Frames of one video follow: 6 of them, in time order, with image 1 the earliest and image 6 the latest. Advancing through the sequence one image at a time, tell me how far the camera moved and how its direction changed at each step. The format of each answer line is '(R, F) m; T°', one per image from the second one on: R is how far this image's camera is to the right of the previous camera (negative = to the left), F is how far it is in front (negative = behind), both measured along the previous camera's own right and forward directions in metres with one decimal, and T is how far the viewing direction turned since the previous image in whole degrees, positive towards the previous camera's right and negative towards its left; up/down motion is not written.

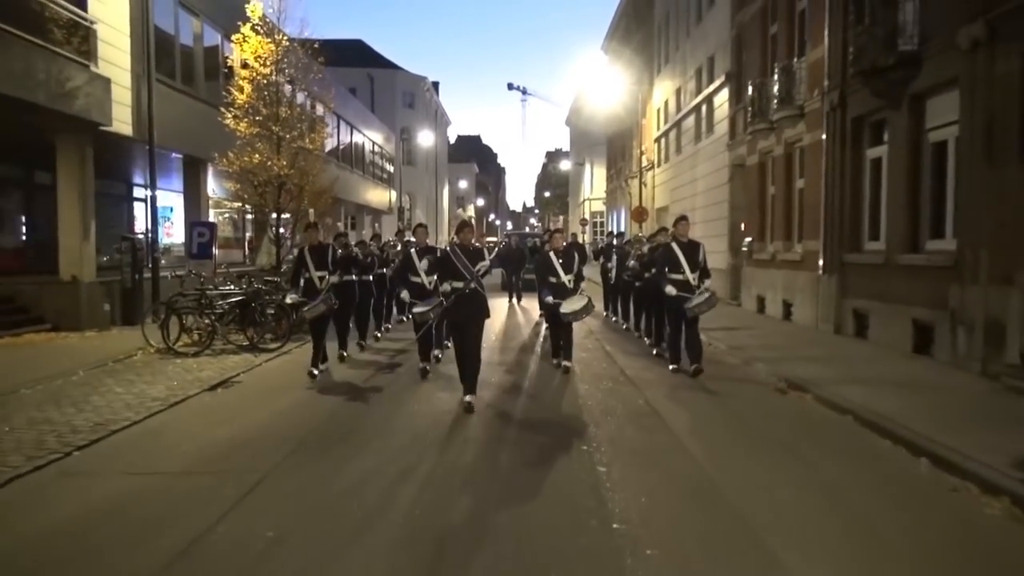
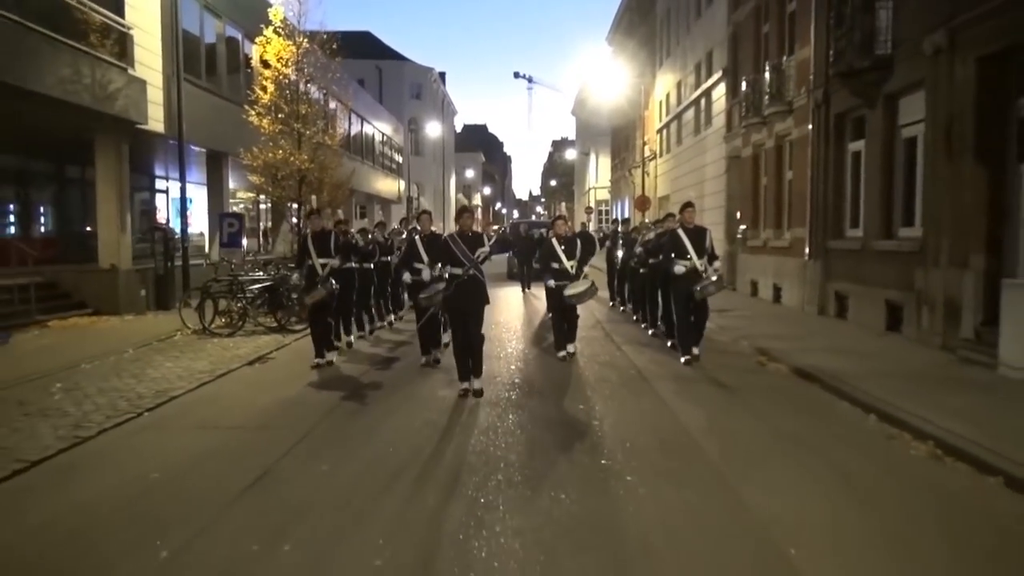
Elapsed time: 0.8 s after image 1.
(0.0, -1.2) m; 0°
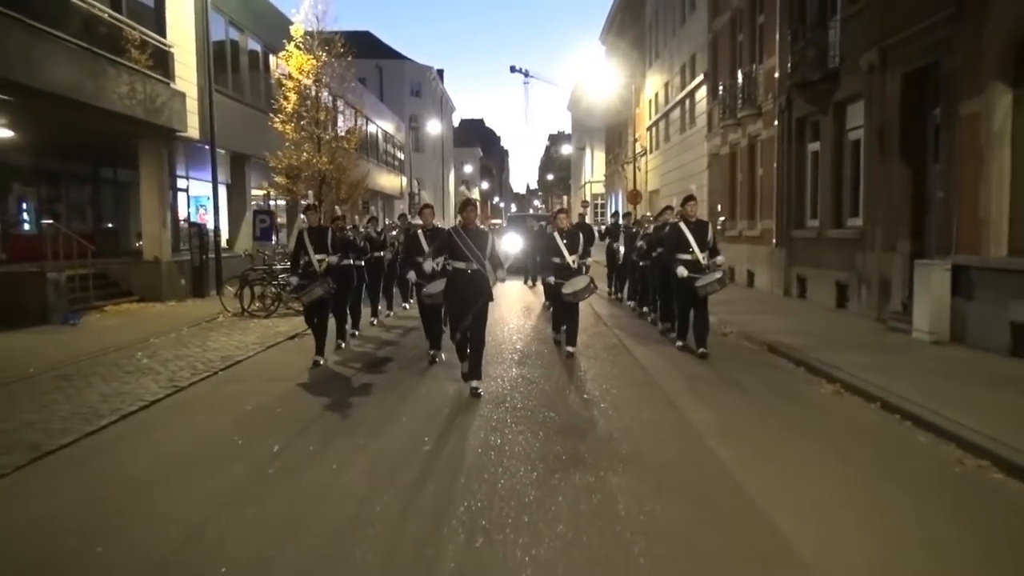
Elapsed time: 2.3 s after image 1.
(-0.1, -2.2) m; 0°
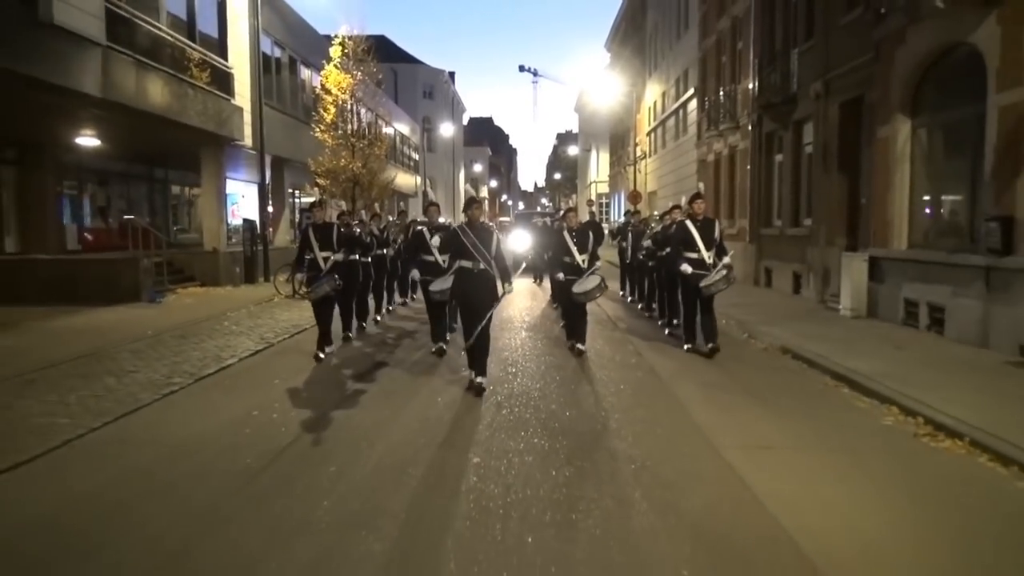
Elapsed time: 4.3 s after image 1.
(-0.1, -3.2) m; -1°
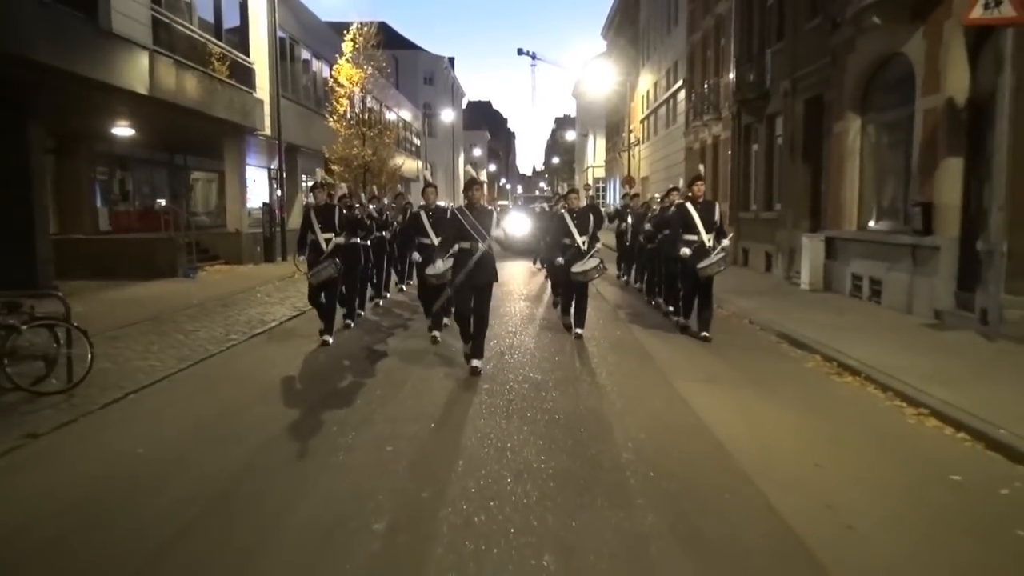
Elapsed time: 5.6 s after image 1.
(0.0, -2.0) m; 0°
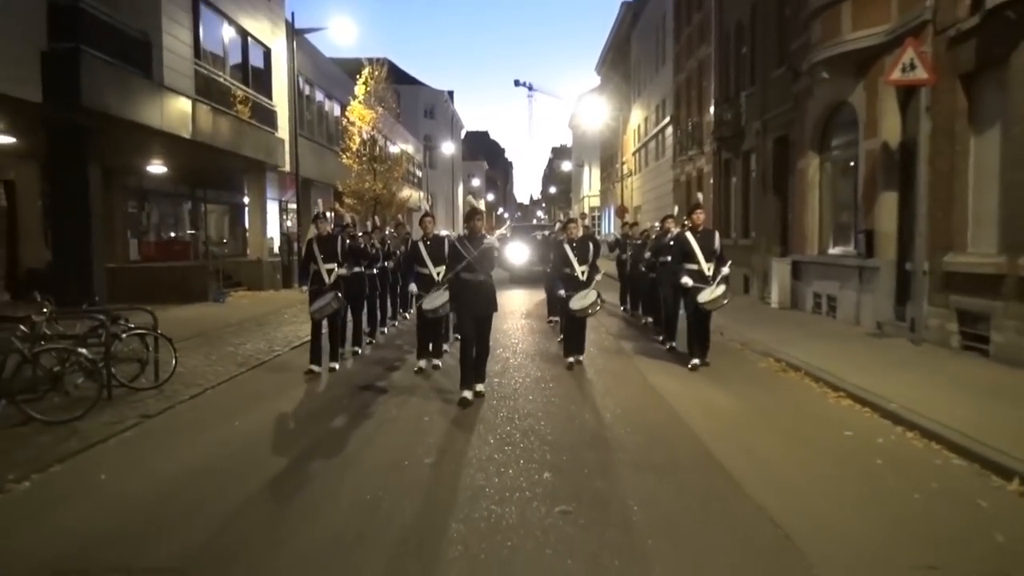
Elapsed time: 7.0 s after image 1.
(-0.1, -2.0) m; 0°
